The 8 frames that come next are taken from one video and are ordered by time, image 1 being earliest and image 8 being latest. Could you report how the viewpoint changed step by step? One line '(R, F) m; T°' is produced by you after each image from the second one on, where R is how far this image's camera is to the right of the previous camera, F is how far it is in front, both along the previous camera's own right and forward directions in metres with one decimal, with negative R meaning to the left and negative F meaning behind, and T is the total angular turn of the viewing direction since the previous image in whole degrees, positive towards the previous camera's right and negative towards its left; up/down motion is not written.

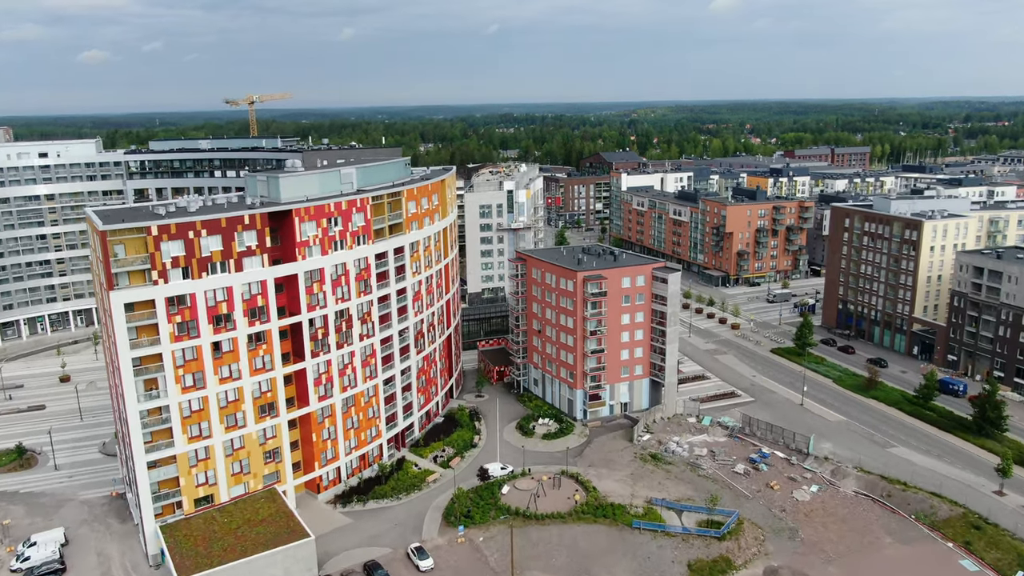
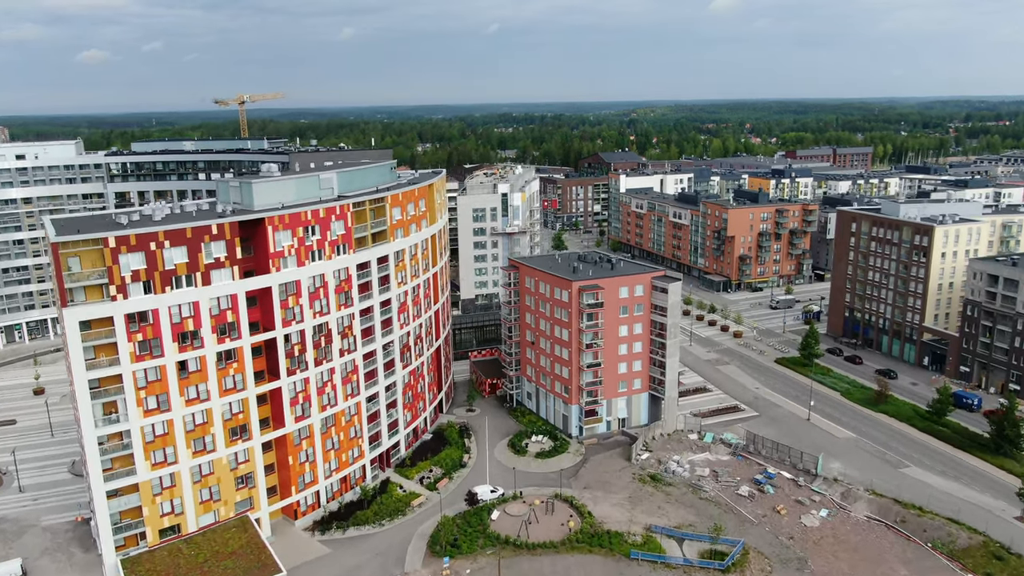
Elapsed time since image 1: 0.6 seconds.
(+0.6, +3.5) m; 0°
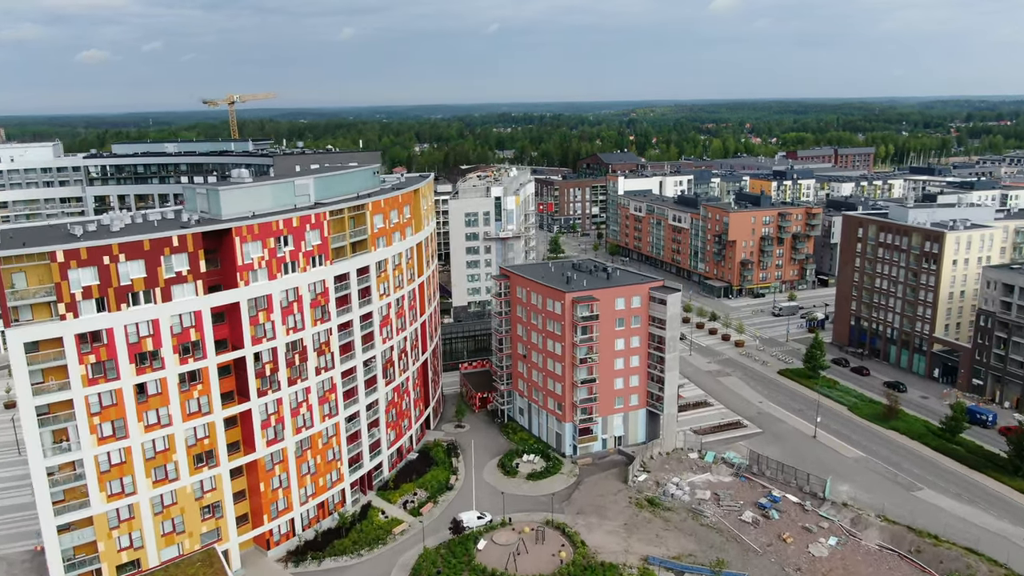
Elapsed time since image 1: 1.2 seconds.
(+0.7, +3.5) m; 0°
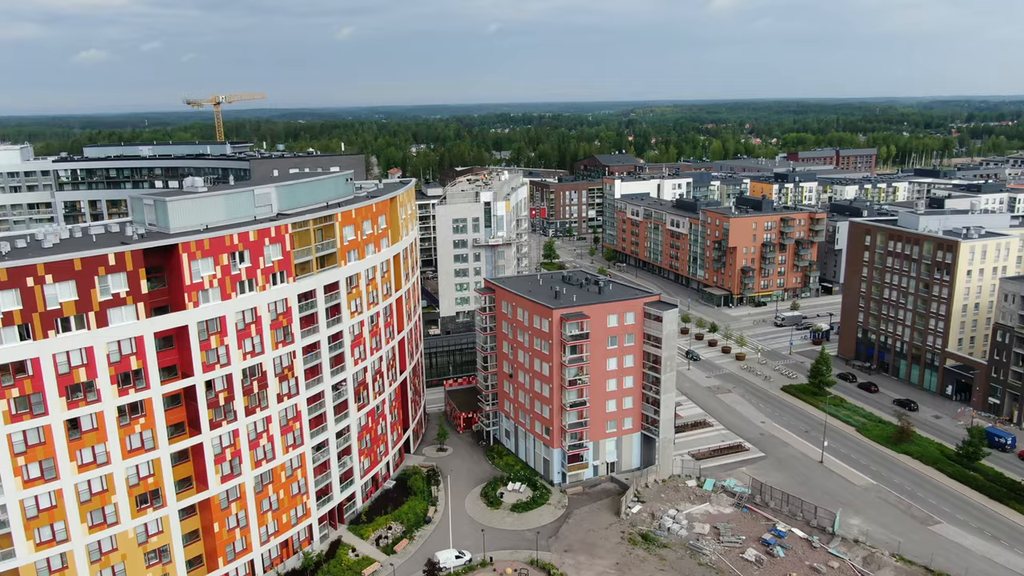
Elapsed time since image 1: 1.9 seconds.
(+1.1, +4.5) m; 0°
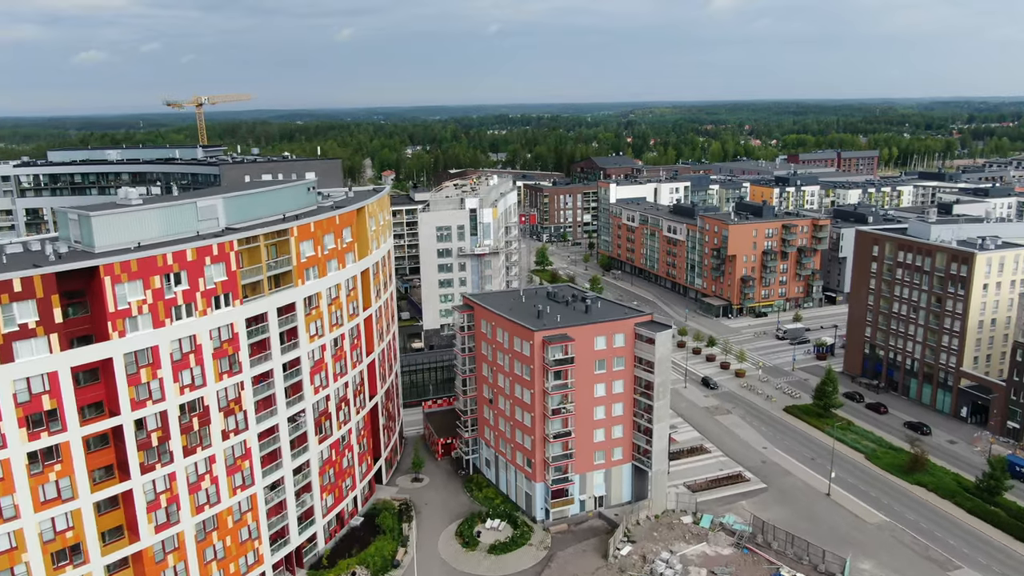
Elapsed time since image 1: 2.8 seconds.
(+1.3, +5.0) m; 0°
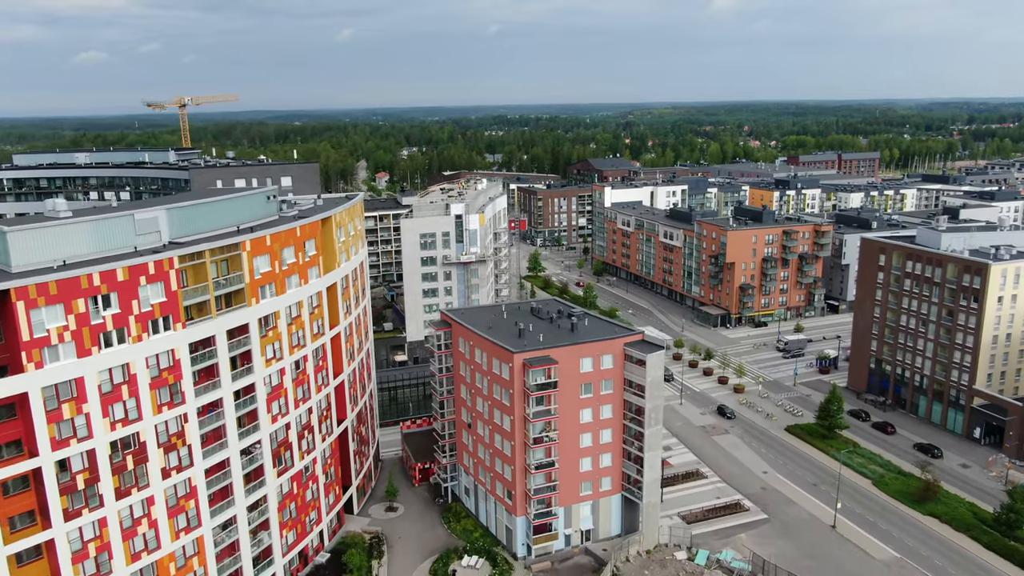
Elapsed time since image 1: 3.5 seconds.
(+1.2, +4.3) m; 0°
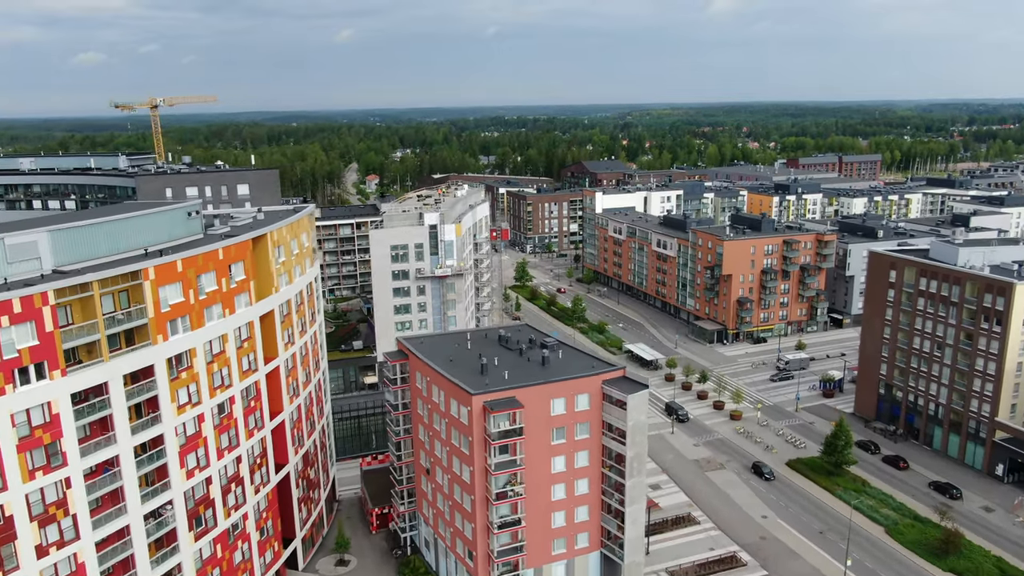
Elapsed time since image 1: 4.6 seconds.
(+1.9, +6.5) m; 0°
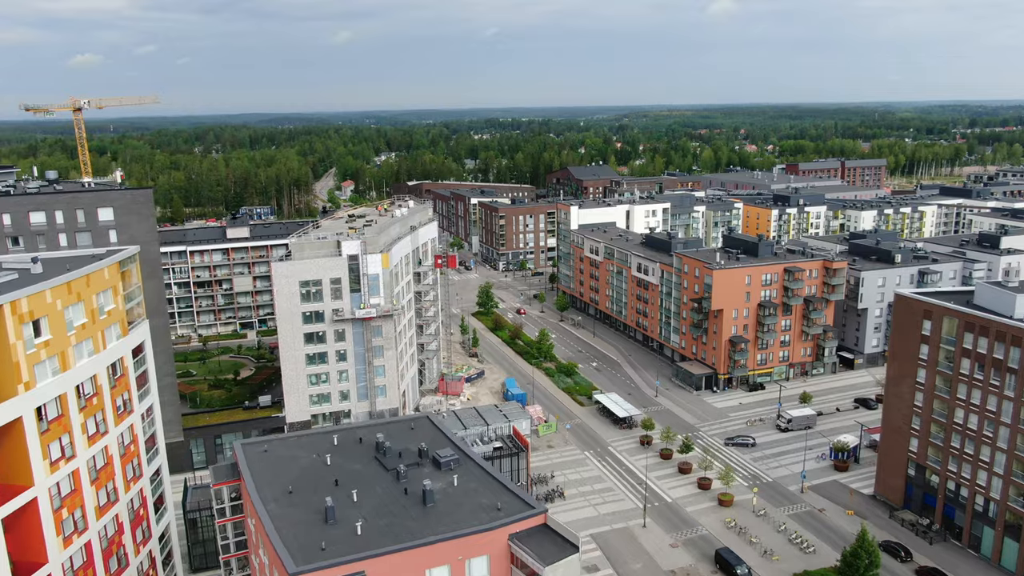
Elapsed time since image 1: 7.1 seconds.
(+4.5, +15.1) m; 0°
